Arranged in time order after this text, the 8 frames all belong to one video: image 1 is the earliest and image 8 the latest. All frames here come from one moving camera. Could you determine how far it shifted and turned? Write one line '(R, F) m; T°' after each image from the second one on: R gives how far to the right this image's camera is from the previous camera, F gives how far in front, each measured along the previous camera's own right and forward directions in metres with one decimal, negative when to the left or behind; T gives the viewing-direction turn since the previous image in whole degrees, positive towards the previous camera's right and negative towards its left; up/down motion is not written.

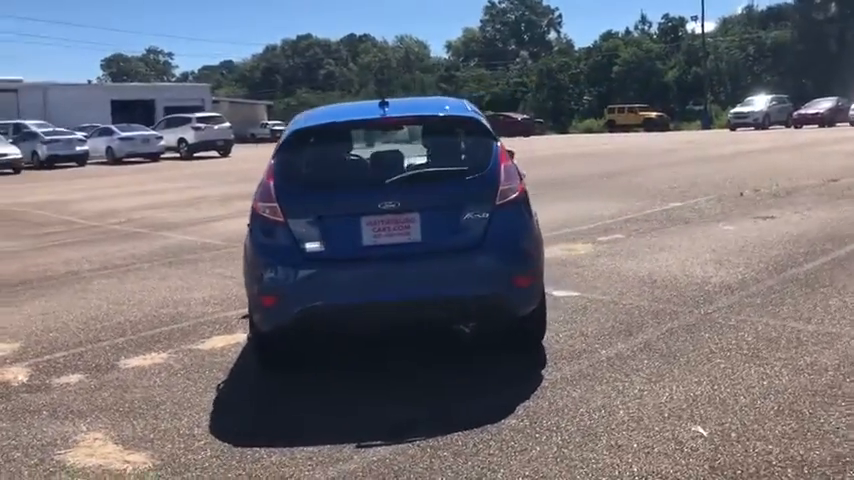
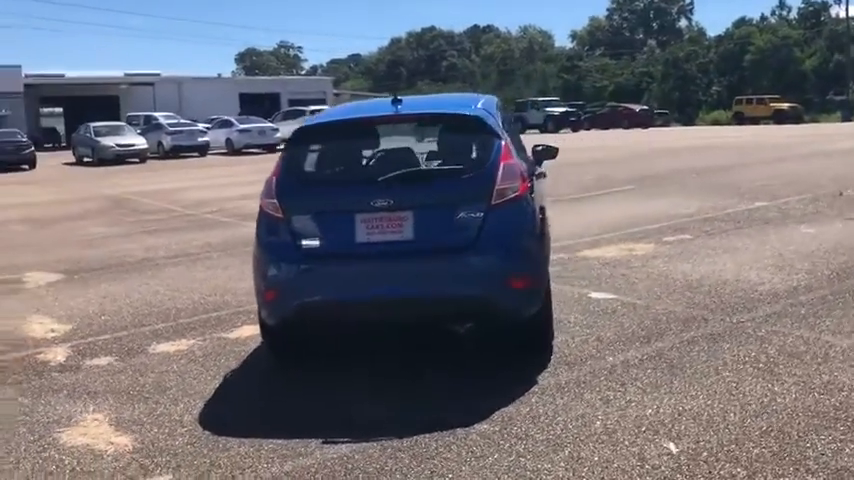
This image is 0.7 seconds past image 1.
(+0.9, +0.1) m; -9°
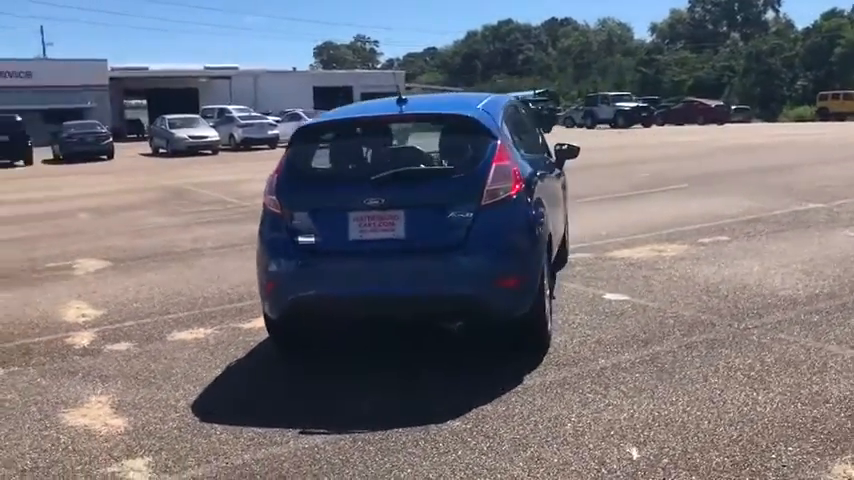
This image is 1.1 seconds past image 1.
(+0.6, -0.1) m; -5°
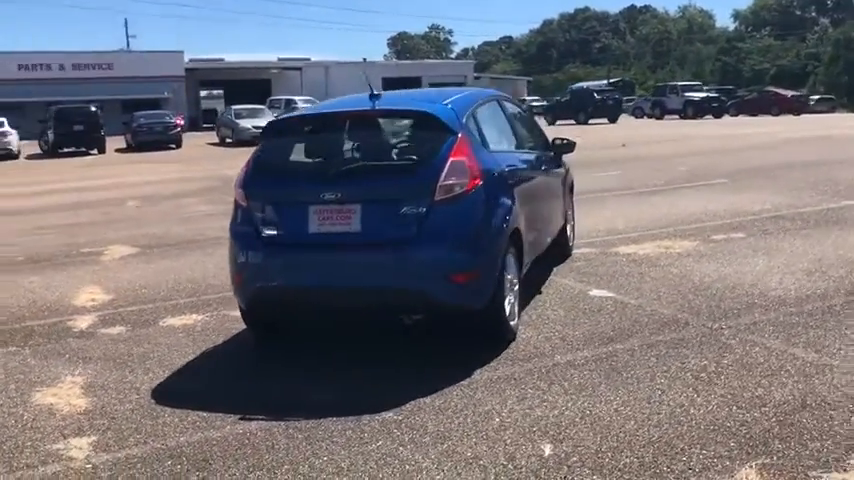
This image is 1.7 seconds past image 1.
(+0.9, -0.1) m; -5°
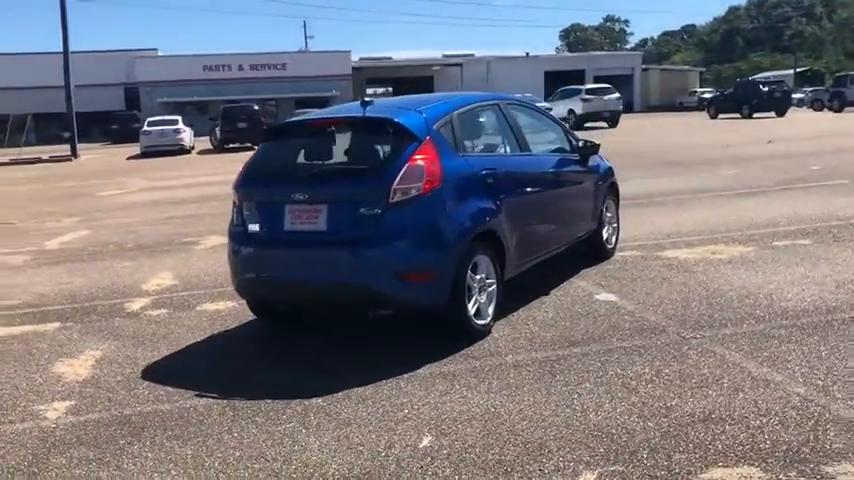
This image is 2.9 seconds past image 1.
(+1.6, -0.2) m; -12°
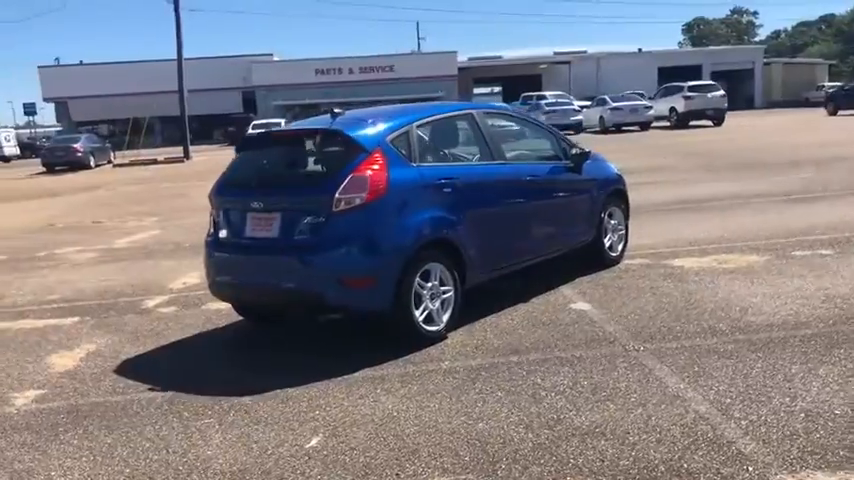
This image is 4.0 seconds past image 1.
(+1.4, -0.1) m; -8°
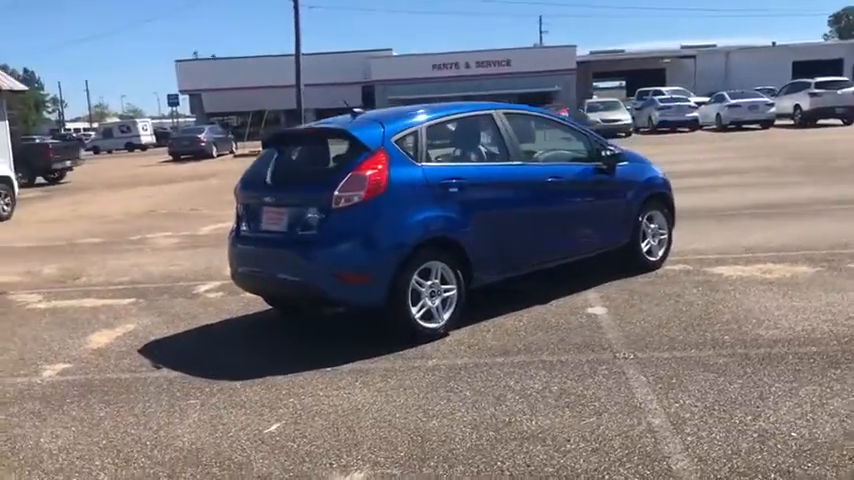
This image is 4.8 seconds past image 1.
(+1.0, 0.0) m; -9°
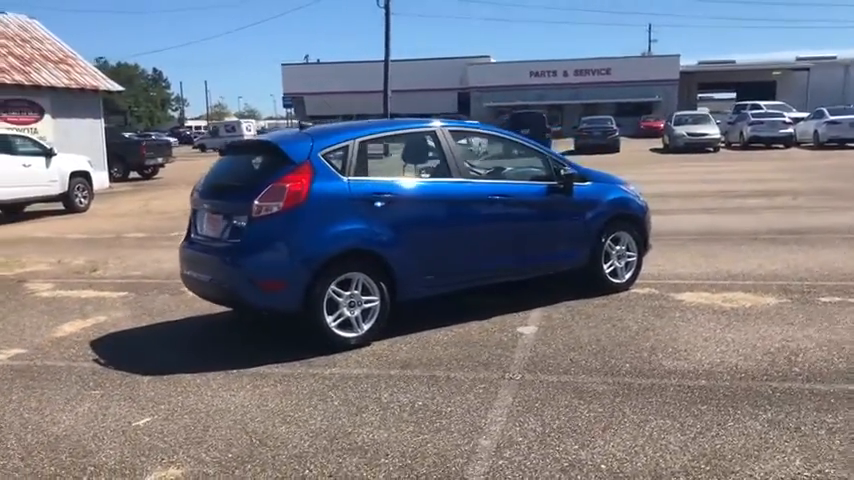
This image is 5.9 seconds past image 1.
(+1.6, -0.1) m; -8°
